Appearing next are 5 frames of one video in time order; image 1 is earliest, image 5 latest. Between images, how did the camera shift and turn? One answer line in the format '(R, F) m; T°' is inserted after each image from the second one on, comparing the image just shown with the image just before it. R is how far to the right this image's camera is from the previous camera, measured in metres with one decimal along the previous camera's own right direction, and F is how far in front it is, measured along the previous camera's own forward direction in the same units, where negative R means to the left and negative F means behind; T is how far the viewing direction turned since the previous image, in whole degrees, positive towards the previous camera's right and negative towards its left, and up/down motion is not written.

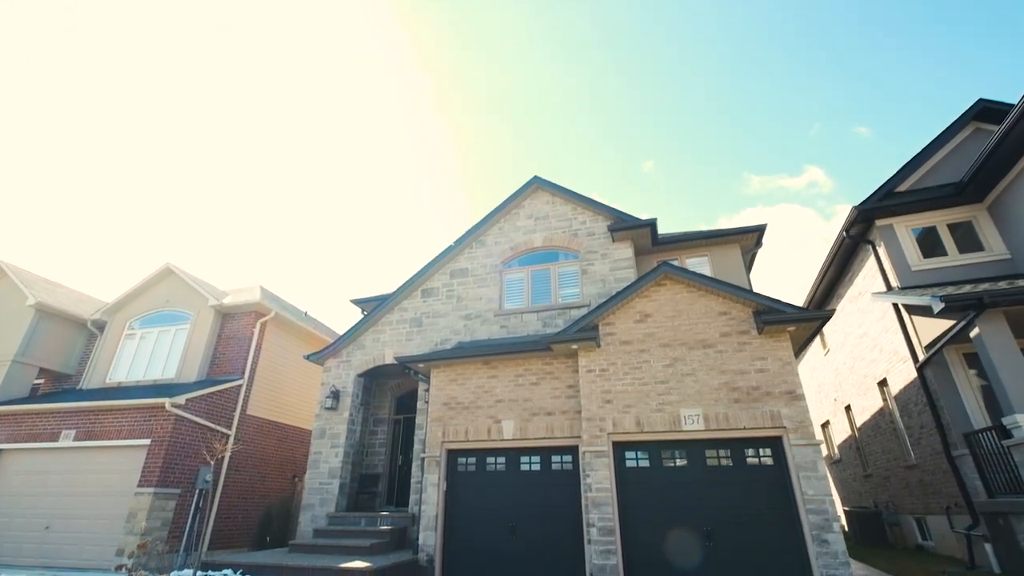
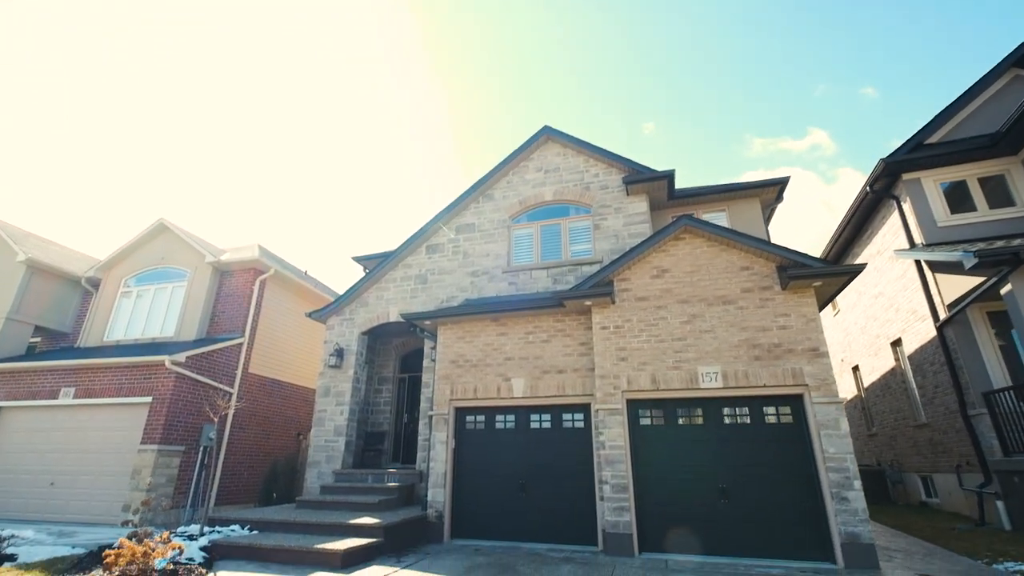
(-0.2, +0.4) m; 0°
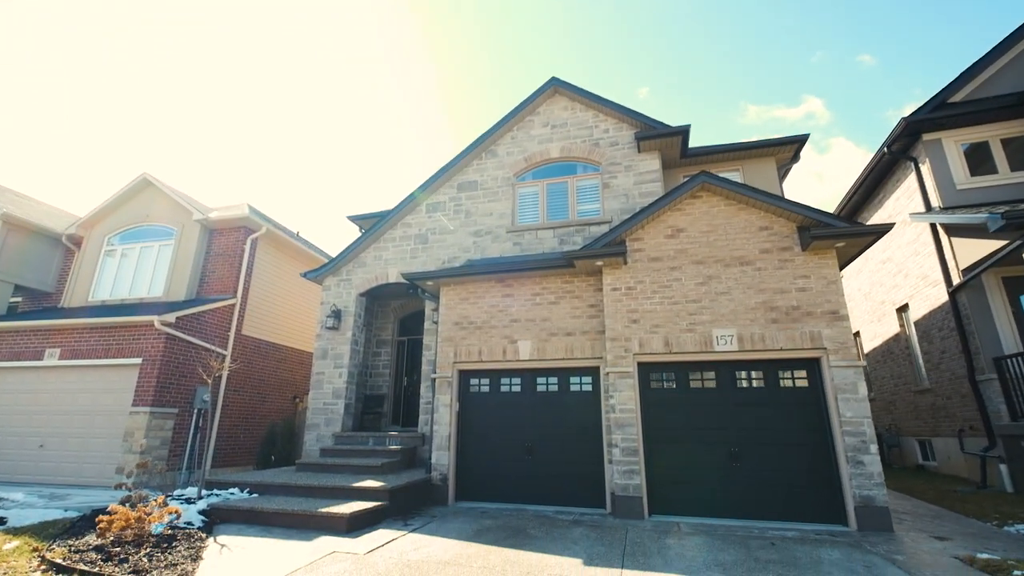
(-0.3, +0.4) m; +1°
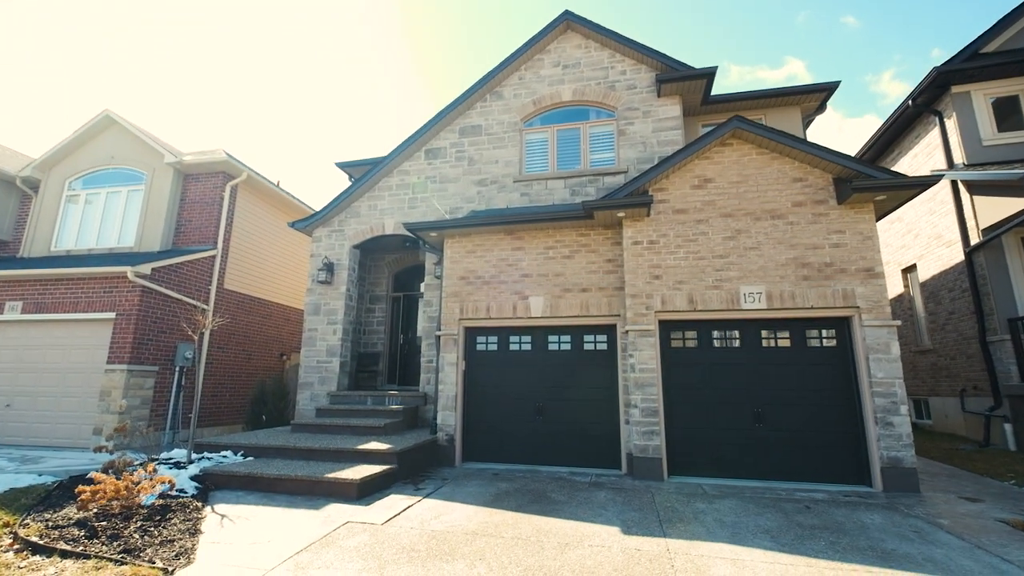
(-0.5, +0.6) m; +2°
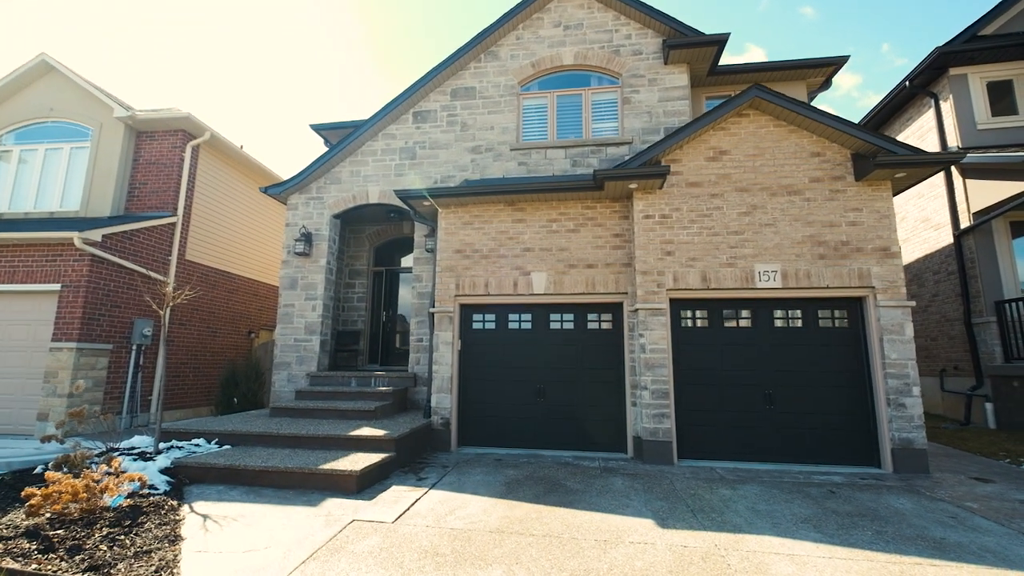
(-0.6, +0.5) m; +4°
